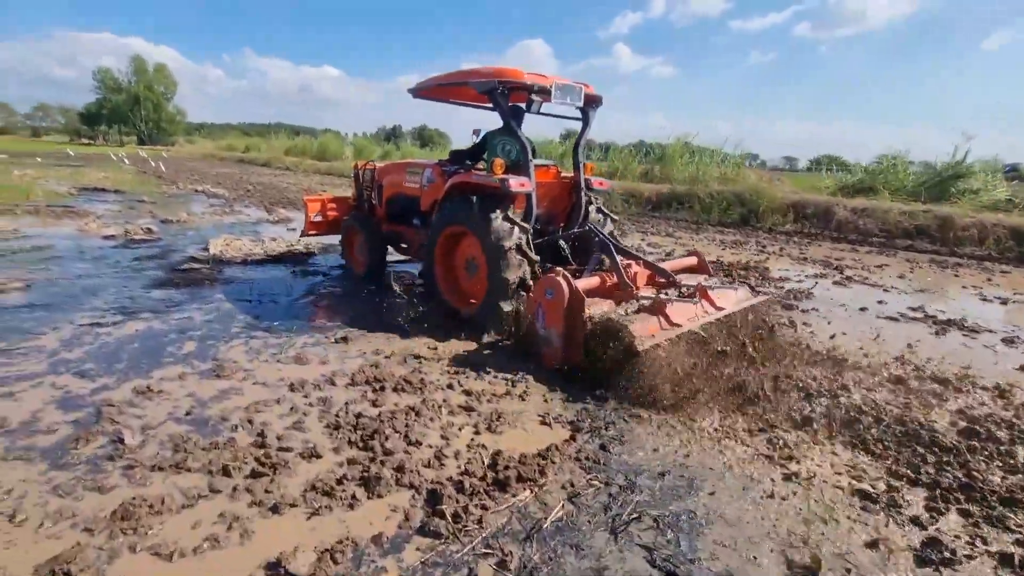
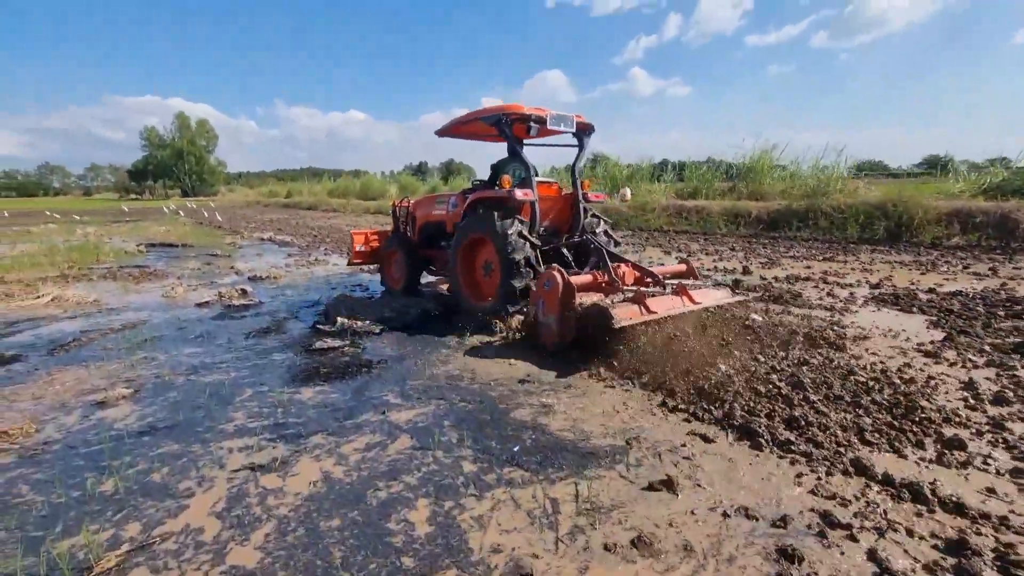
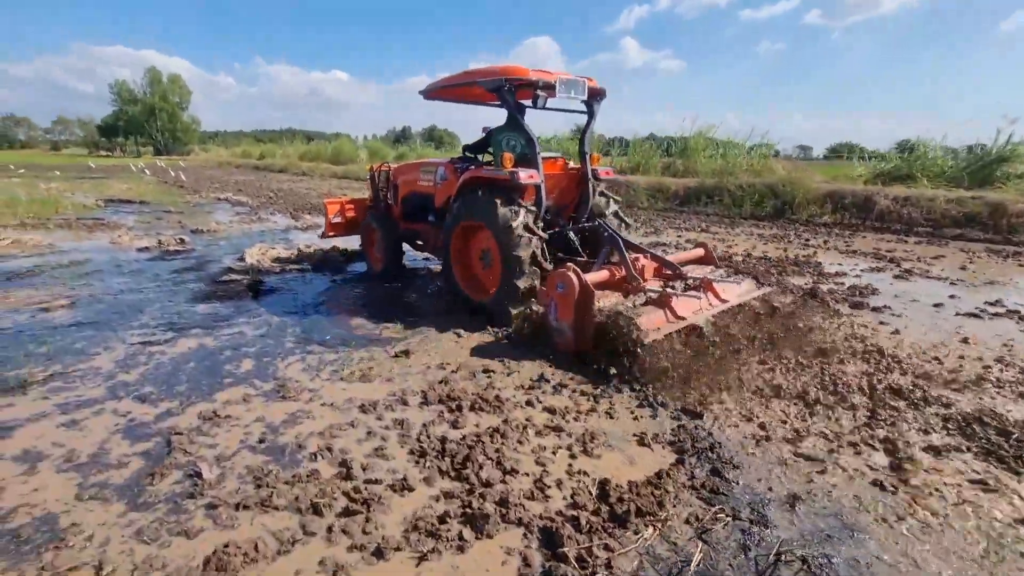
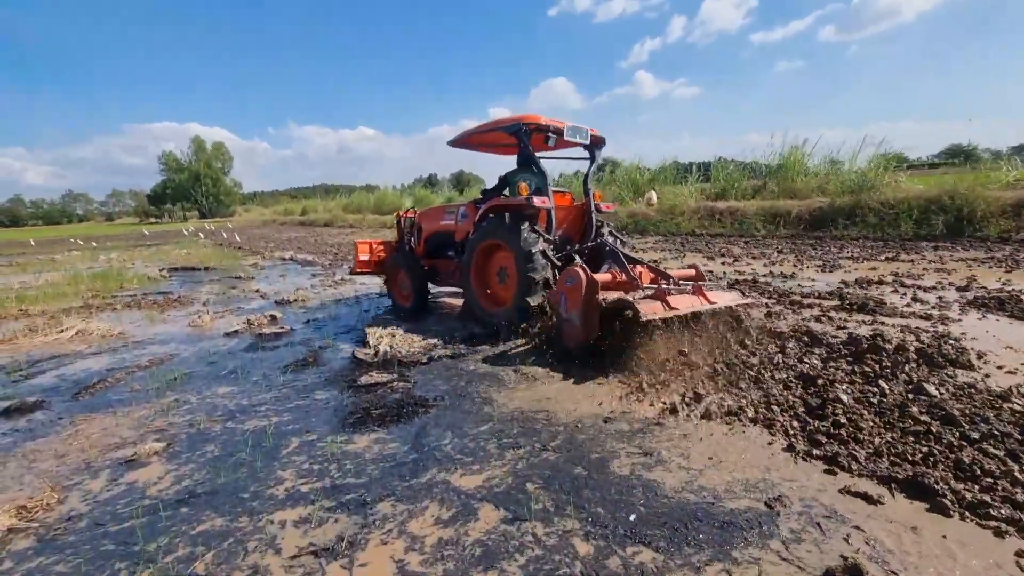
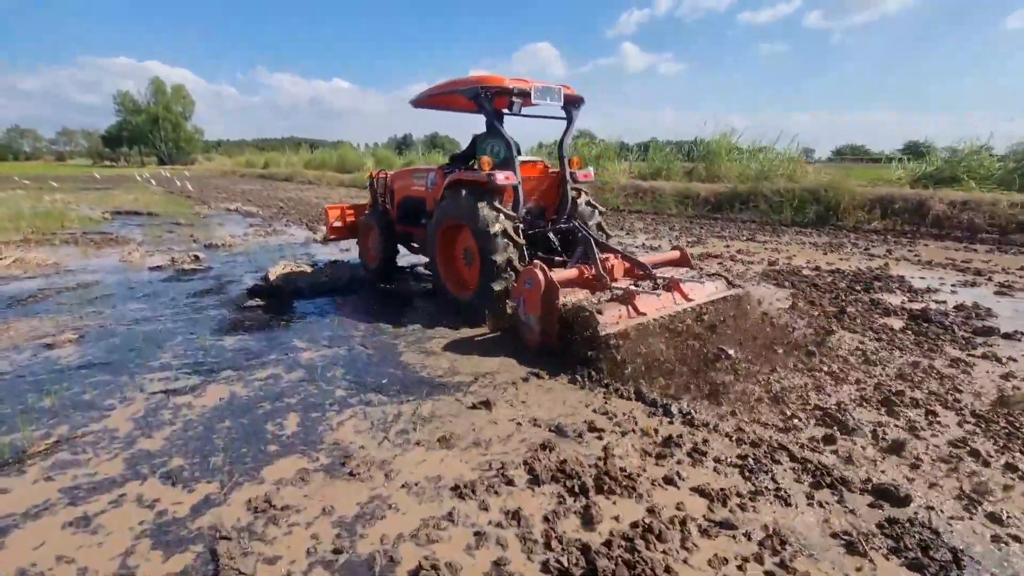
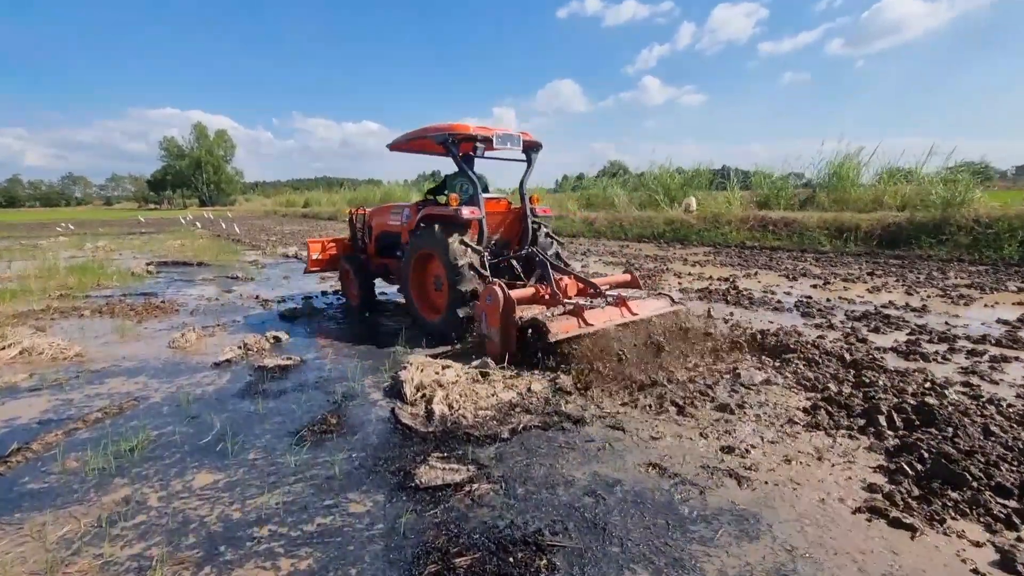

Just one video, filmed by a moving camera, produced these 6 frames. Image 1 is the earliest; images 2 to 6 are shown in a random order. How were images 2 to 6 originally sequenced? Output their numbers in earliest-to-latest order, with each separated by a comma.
3, 5, 2, 4, 6
